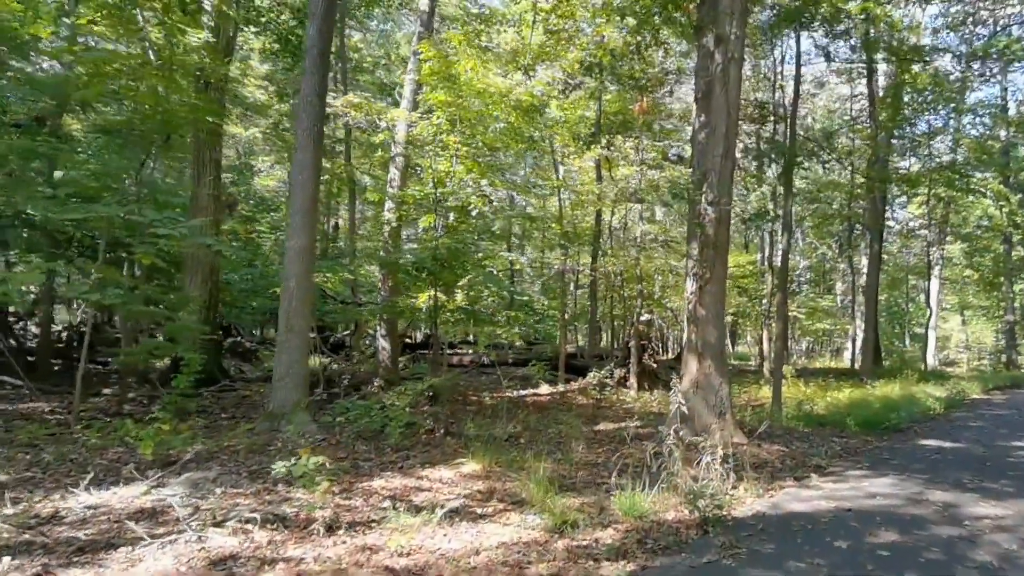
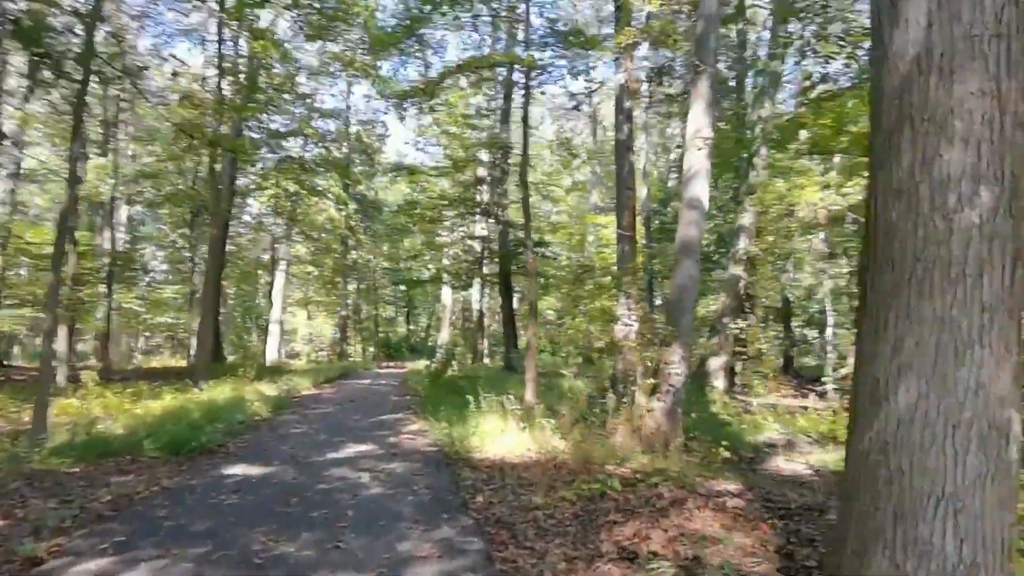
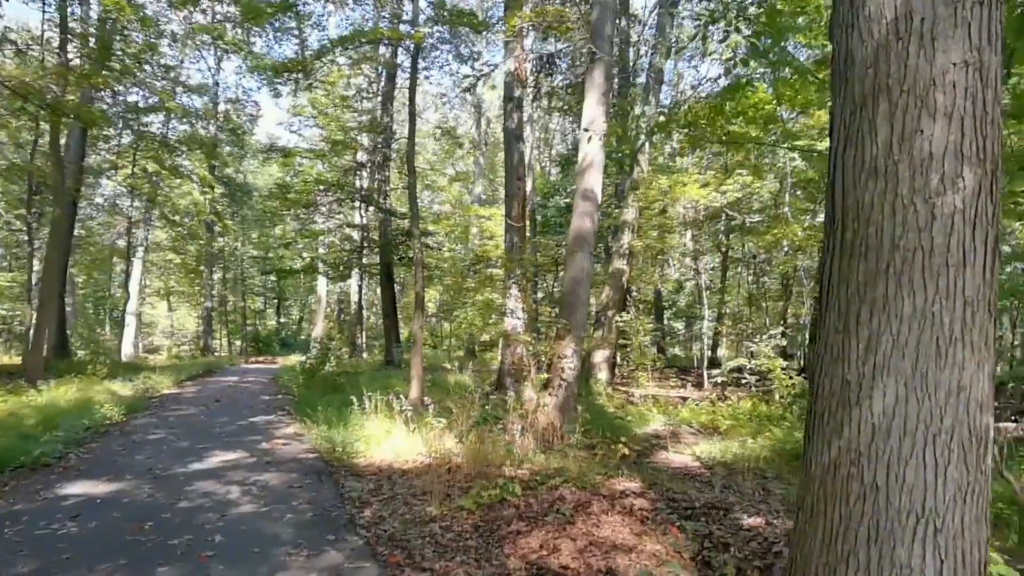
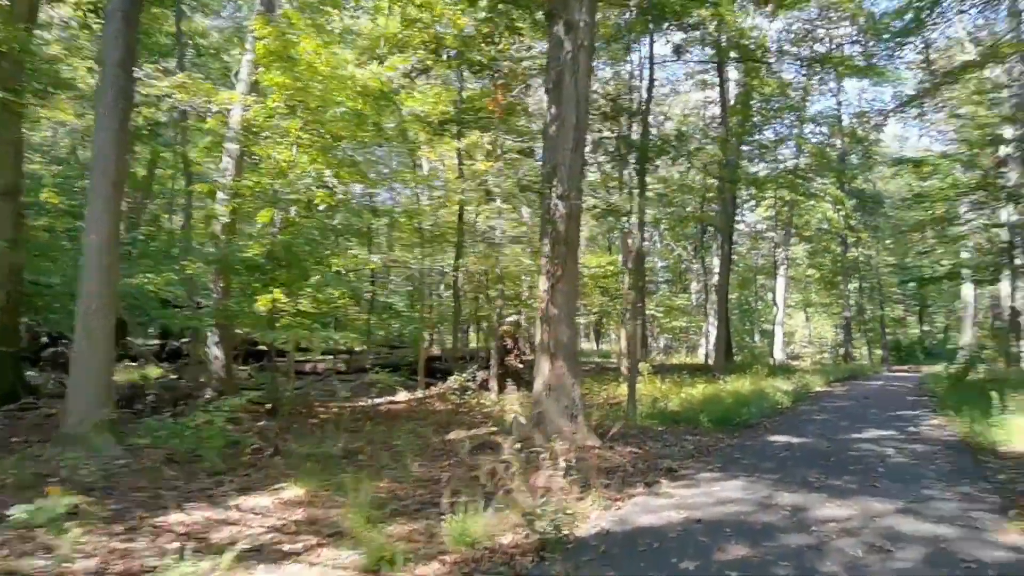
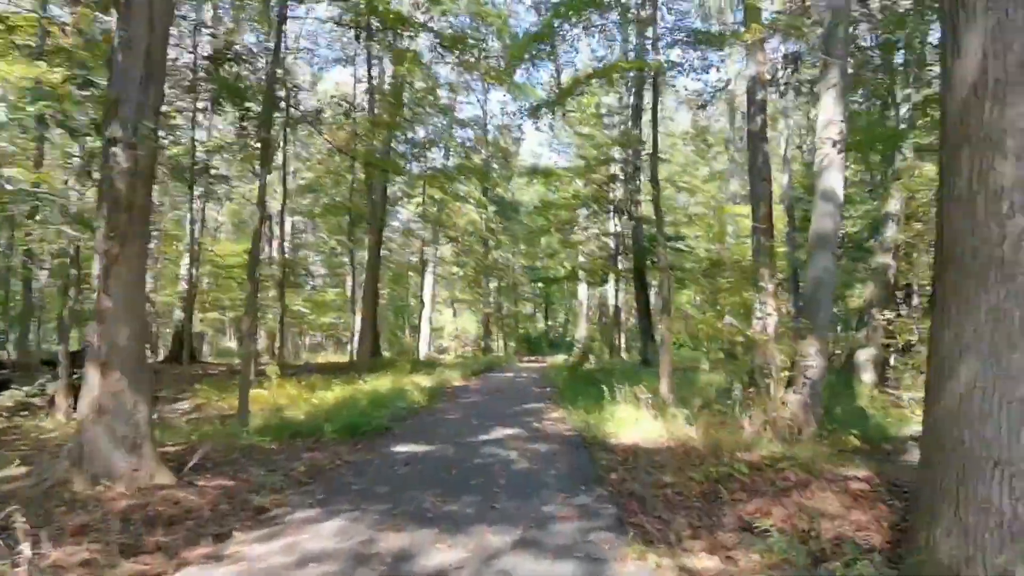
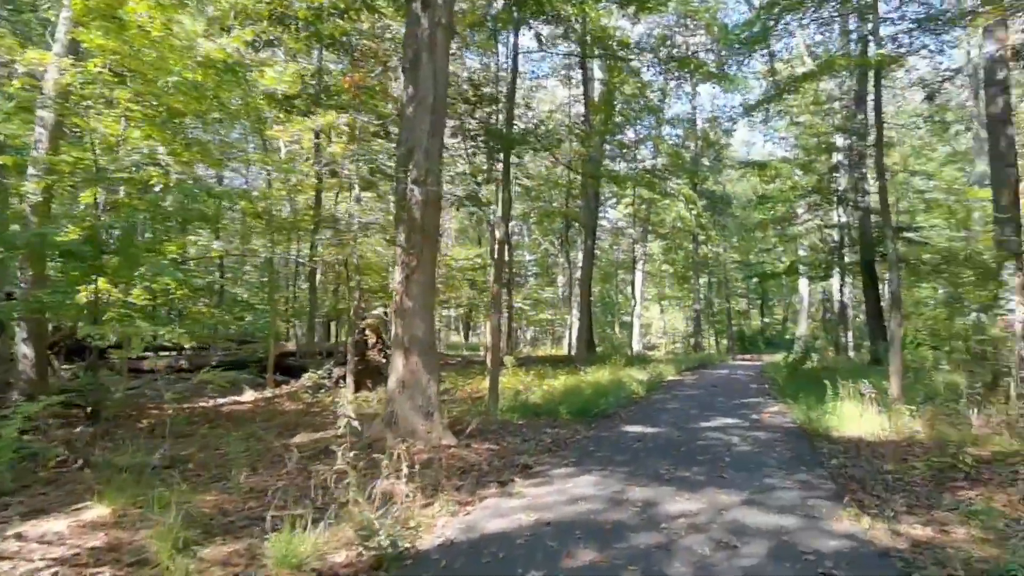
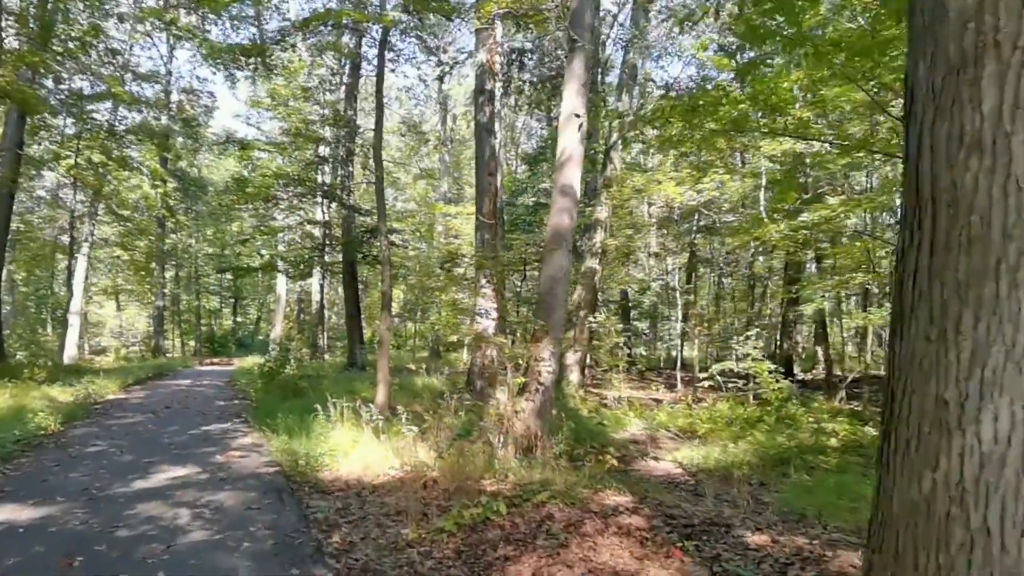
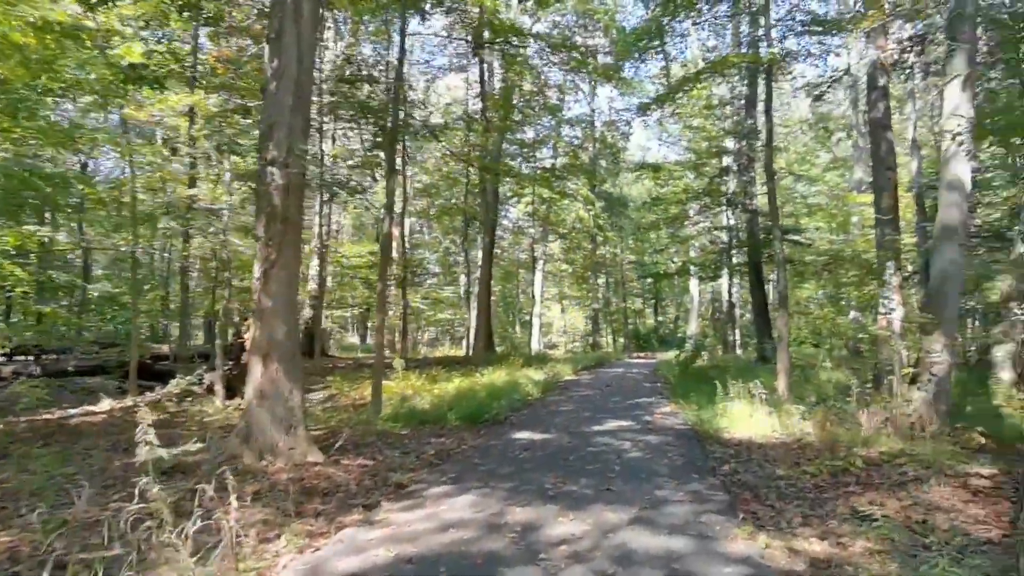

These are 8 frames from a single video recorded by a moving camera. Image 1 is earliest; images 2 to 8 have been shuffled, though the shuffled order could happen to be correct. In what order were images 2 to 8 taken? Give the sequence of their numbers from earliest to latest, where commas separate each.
4, 6, 8, 5, 2, 3, 7
